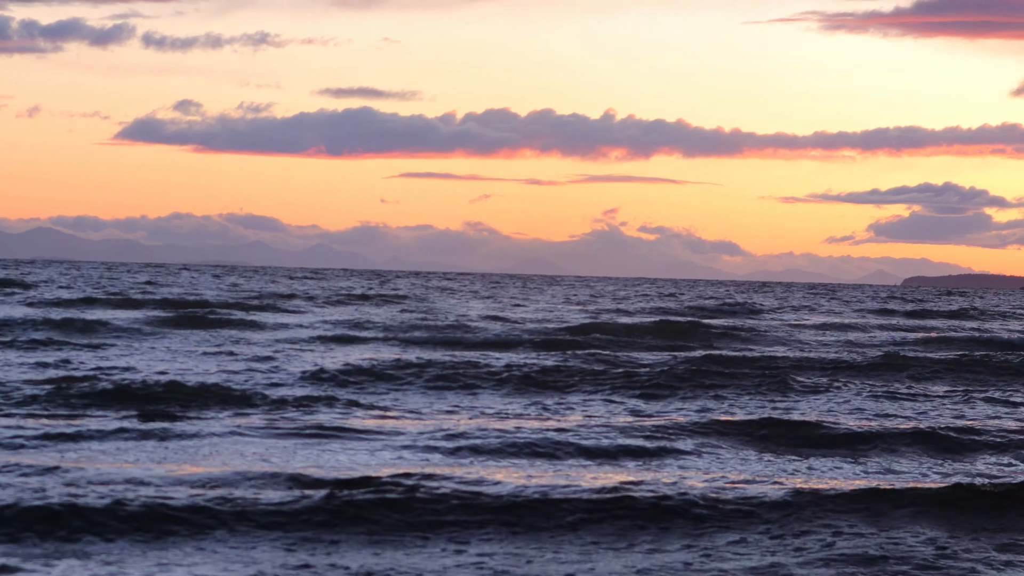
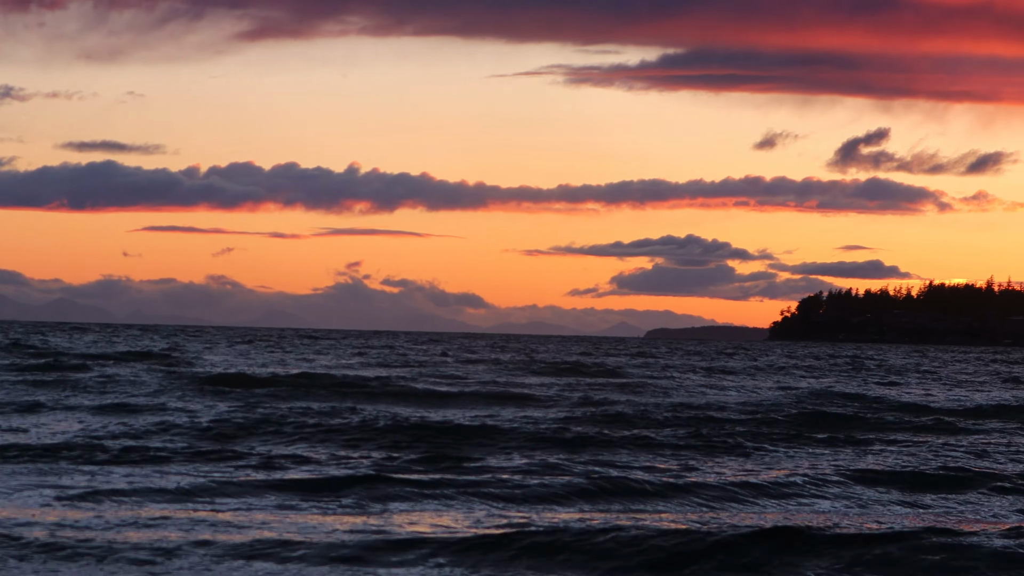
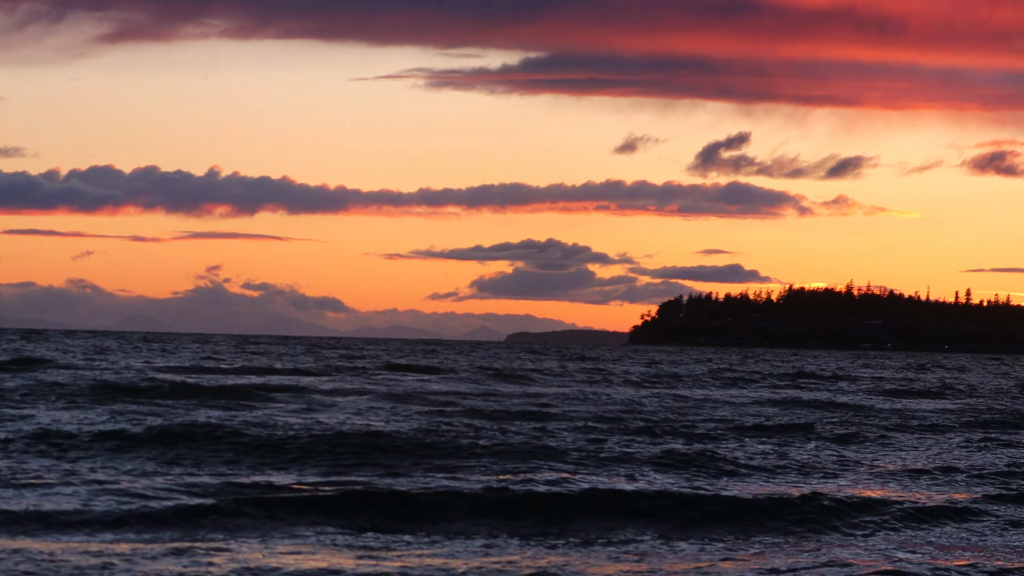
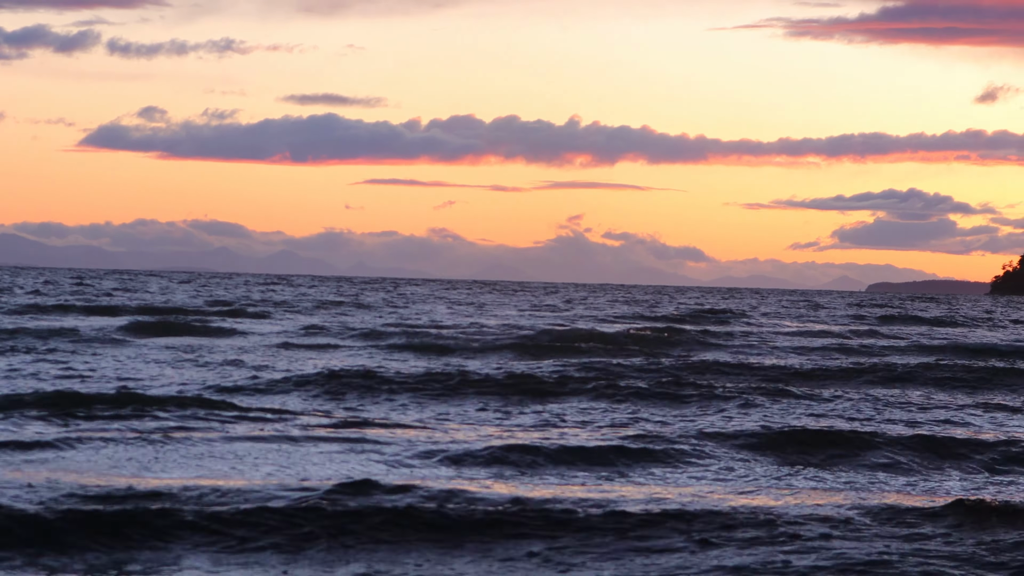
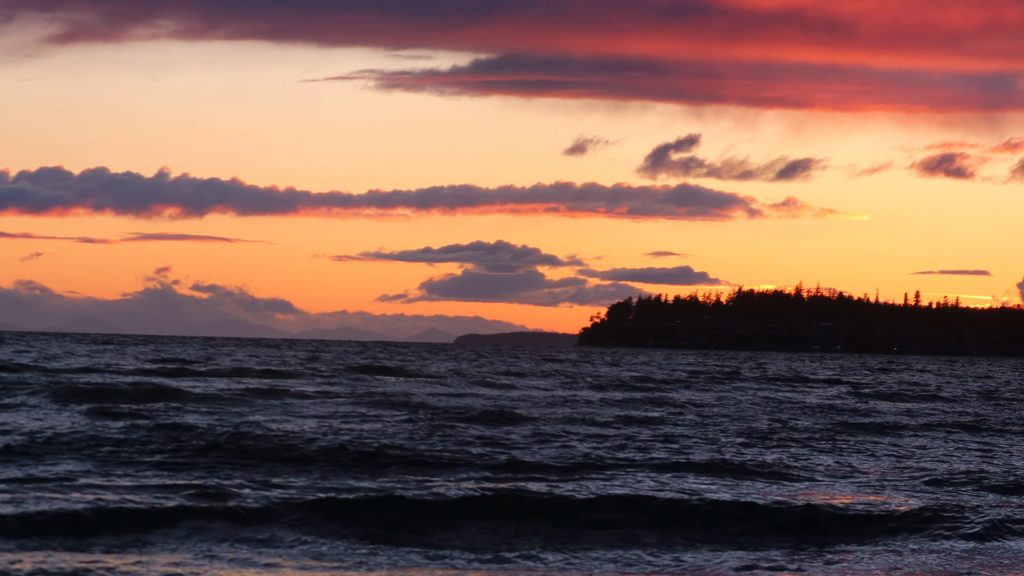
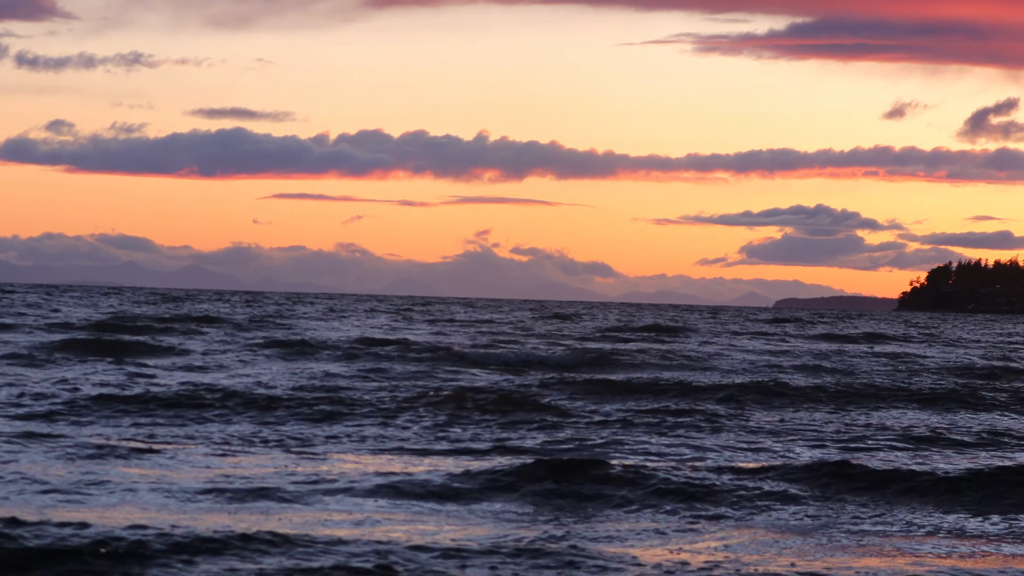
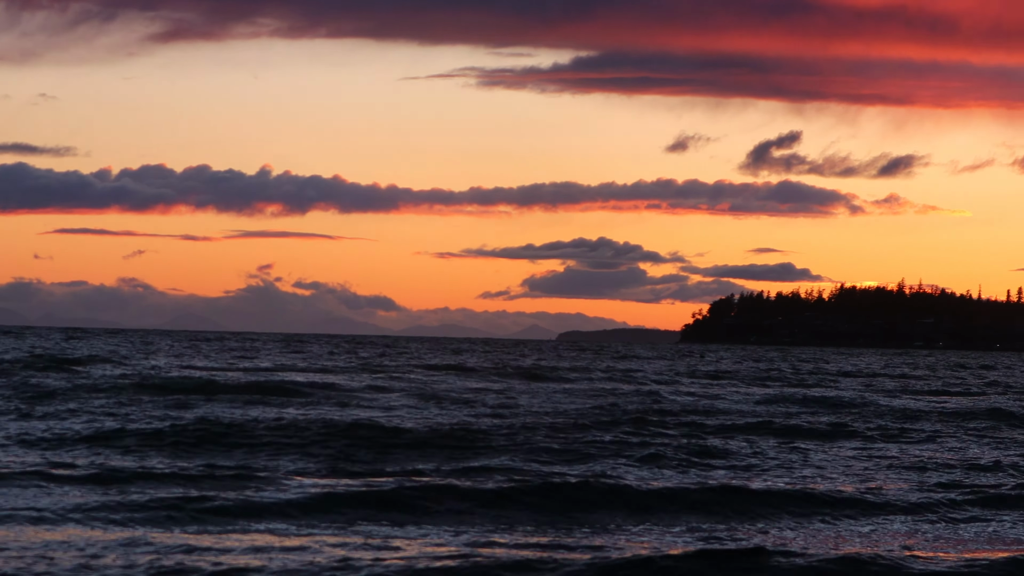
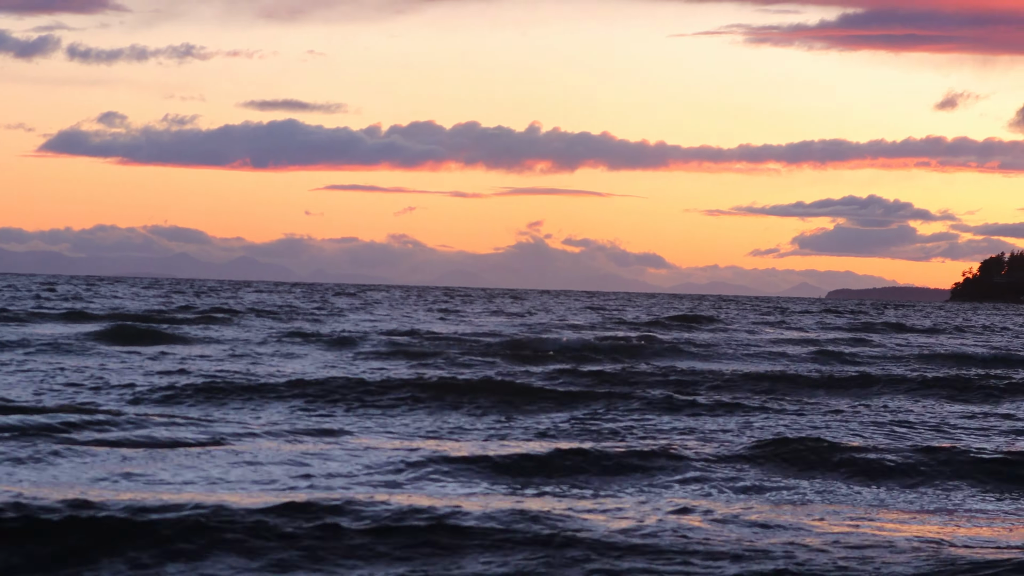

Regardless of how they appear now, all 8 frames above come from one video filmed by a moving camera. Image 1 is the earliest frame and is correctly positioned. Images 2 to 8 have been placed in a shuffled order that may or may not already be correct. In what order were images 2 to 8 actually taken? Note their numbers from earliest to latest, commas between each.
4, 8, 6, 2, 7, 3, 5
